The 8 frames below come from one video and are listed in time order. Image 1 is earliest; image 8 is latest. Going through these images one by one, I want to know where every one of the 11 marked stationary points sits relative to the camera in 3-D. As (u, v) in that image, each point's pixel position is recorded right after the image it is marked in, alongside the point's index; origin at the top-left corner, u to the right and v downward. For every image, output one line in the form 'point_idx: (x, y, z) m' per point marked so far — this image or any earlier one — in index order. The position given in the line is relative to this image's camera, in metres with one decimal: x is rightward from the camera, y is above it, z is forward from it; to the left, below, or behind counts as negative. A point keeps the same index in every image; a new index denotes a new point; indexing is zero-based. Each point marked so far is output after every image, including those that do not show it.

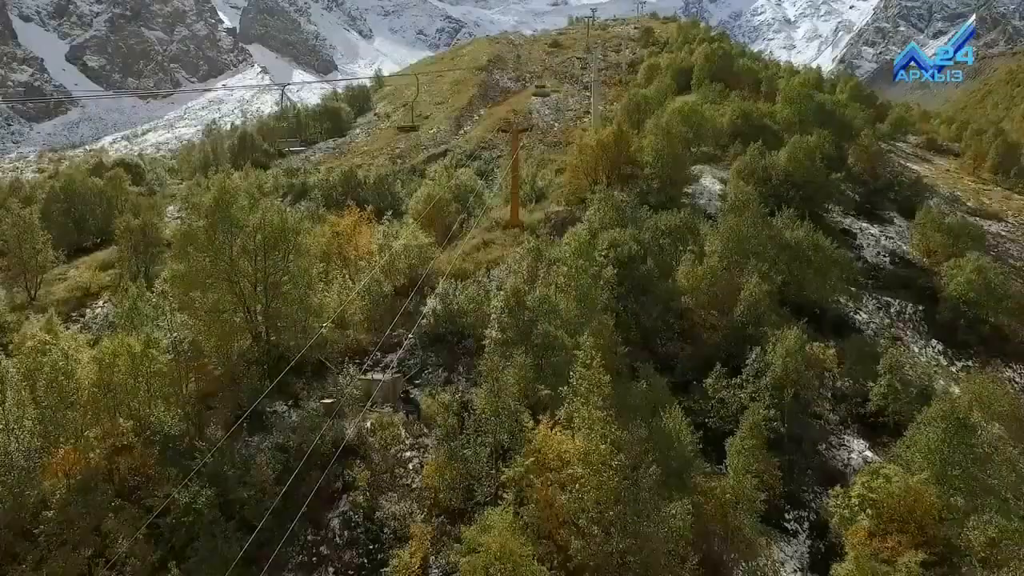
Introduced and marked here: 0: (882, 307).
0: (+11.2, -0.6, +17.5) m
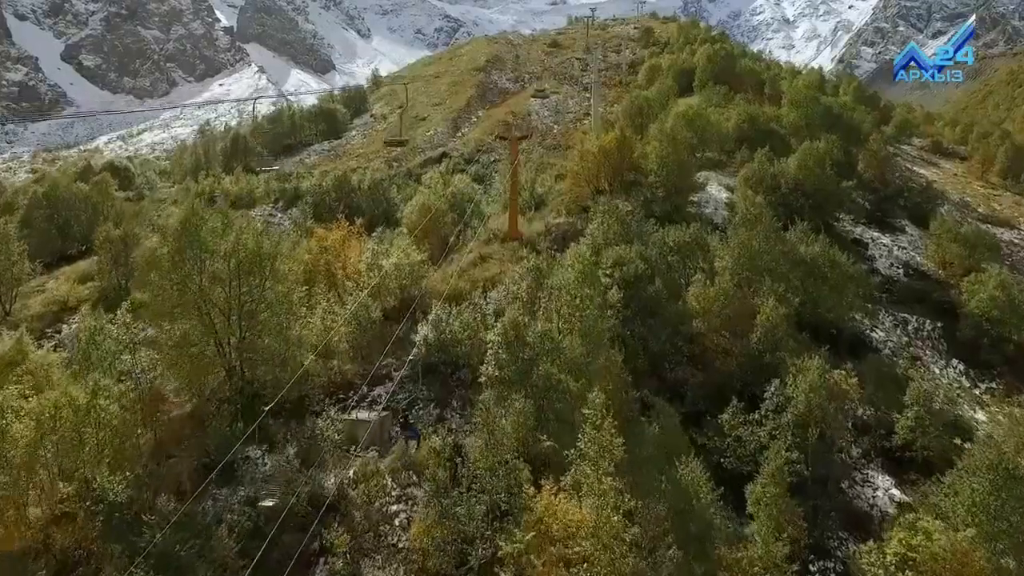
0: (+11.1, -1.0, +16.6) m
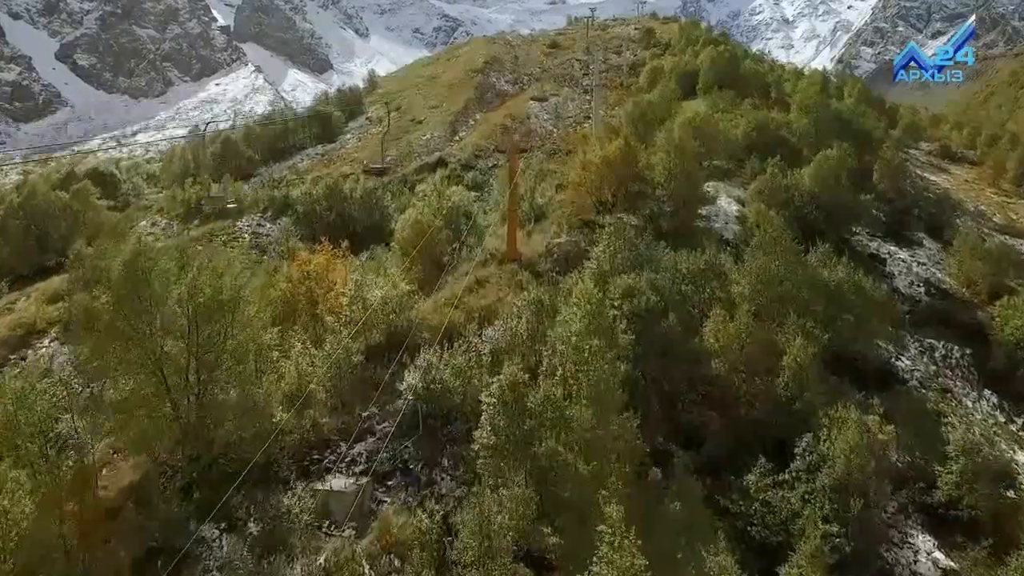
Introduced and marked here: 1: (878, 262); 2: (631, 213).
0: (+11.1, -1.7, +15.5) m
1: (+12.5, +0.9, +19.7) m
2: (+4.0, +2.5, +19.8) m
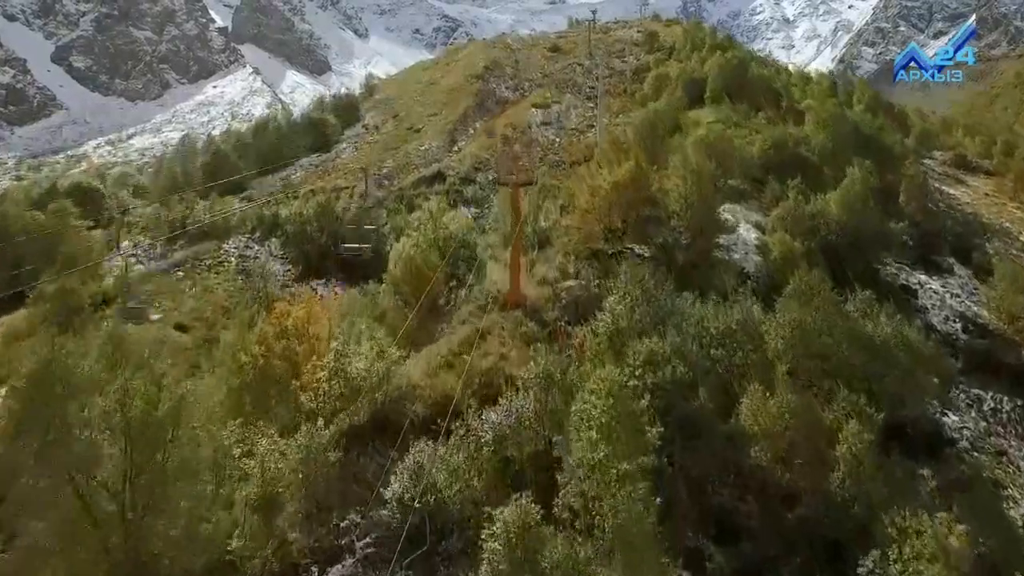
0: (+11.2, -2.8, +14.0) m
1: (+12.6, -0.2, +18.3) m
2: (+4.1, +1.4, +18.3) m
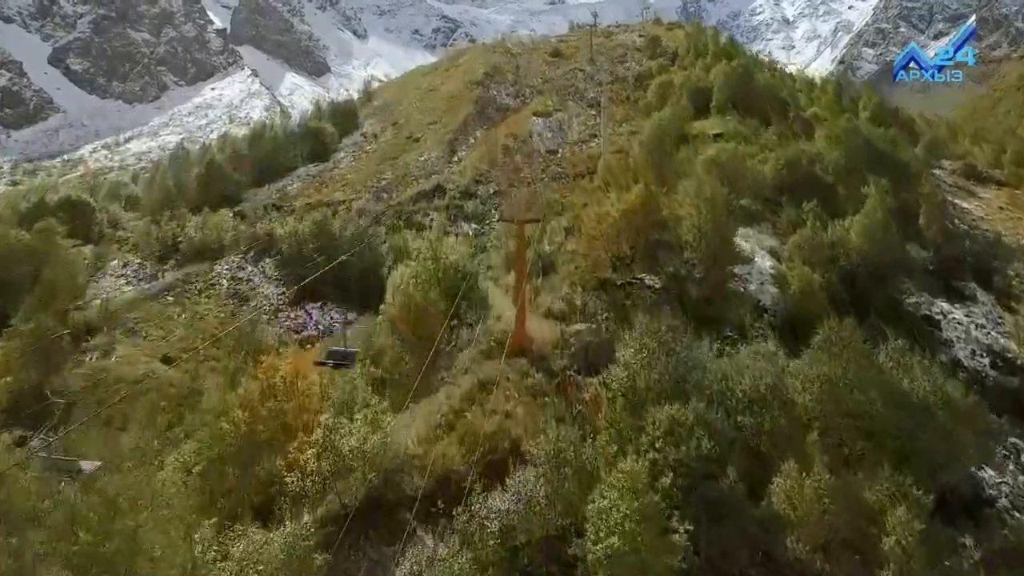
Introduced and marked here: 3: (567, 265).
0: (+11.3, -3.8, +13.1) m
1: (+12.7, -1.2, +17.4) m
2: (+4.2, +0.4, +17.4) m
3: (+1.8, +0.6, +18.3) m
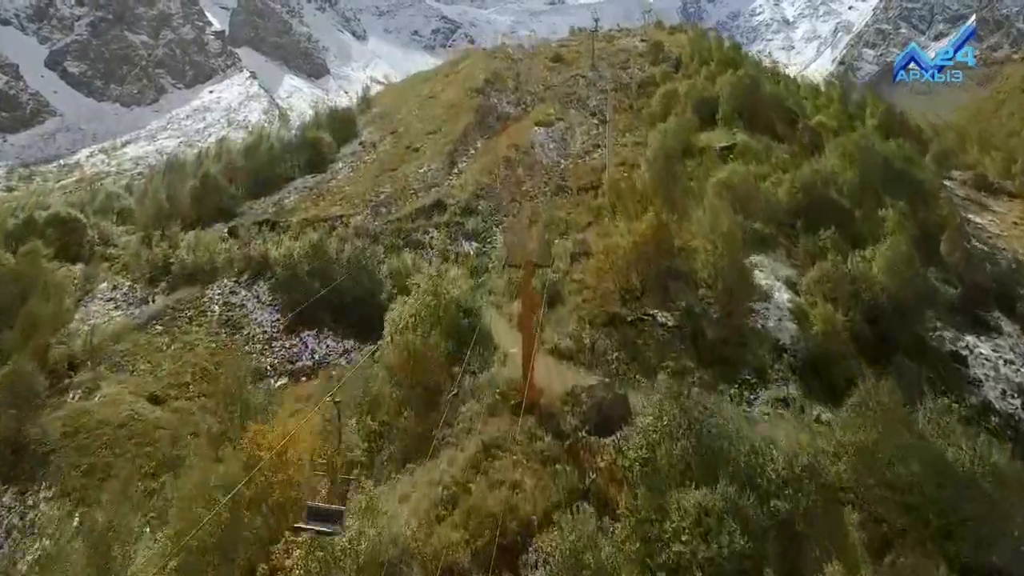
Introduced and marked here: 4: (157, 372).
0: (+11.4, -4.8, +12.2) m
1: (+12.8, -2.2, +16.5) m
2: (+4.4, -0.6, +16.5) m
3: (+1.9, -0.4, +17.4) m
4: (-12.1, -2.8, +19.8) m
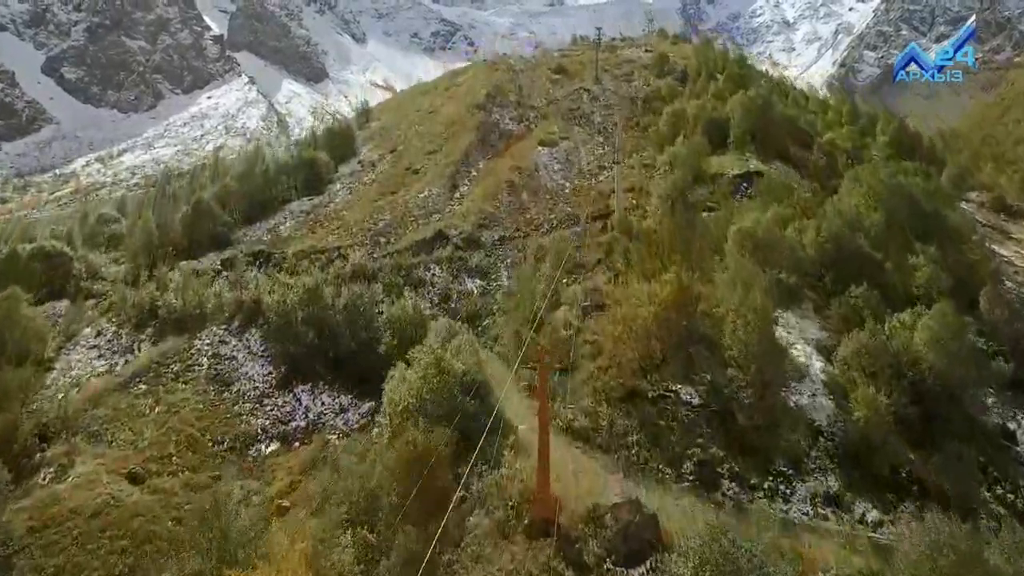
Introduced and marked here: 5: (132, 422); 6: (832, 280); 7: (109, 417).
0: (+11.7, -6.7, +10.8) m
1: (+13.1, -4.1, +15.1) m
2: (+4.6, -2.5, +15.1) m
3: (+2.2, -2.3, +16.1) m
4: (-11.8, -4.8, +18.4) m
5: (-12.6, -4.3, +19.2) m
6: (+10.7, +0.5, +19.6) m
7: (-13.5, -4.2, +19.4) m
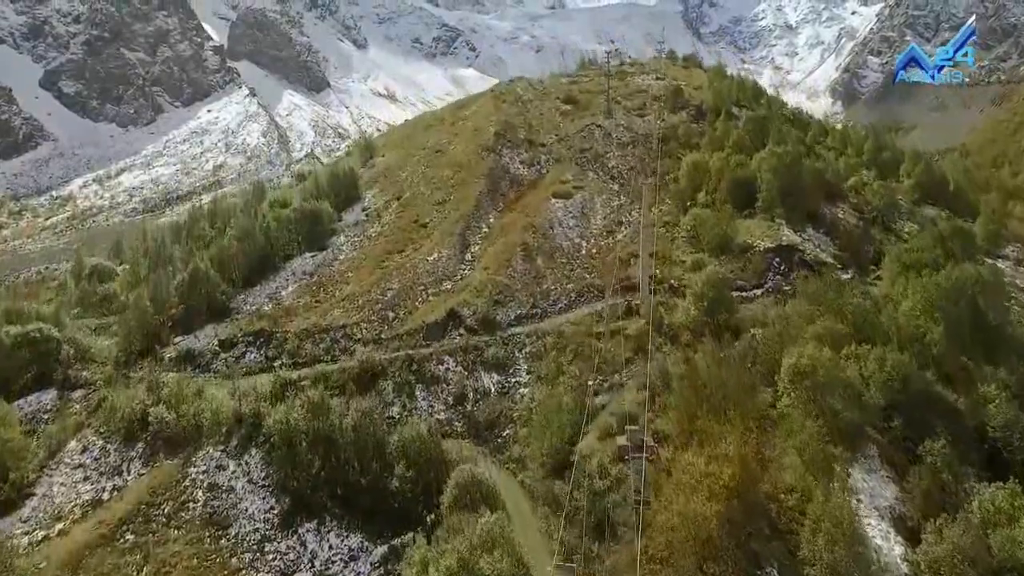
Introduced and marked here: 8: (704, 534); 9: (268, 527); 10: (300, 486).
0: (+12.6, -11.1, +8.8) m
1: (+14.0, -8.5, +13.0) m
2: (+5.5, -6.9, +13.1) m
3: (+3.1, -6.7, +14.0) m
4: (-10.9, -9.1, +16.4) m
5: (-11.7, -8.6, +17.2) m
6: (+11.6, -3.9, +17.5) m
7: (-12.6, -8.5, +17.4) m
8: (+4.5, -5.5, +14.4) m
9: (-8.1, -7.9, +19.2) m
10: (-7.4, -6.8, +20.1) m
